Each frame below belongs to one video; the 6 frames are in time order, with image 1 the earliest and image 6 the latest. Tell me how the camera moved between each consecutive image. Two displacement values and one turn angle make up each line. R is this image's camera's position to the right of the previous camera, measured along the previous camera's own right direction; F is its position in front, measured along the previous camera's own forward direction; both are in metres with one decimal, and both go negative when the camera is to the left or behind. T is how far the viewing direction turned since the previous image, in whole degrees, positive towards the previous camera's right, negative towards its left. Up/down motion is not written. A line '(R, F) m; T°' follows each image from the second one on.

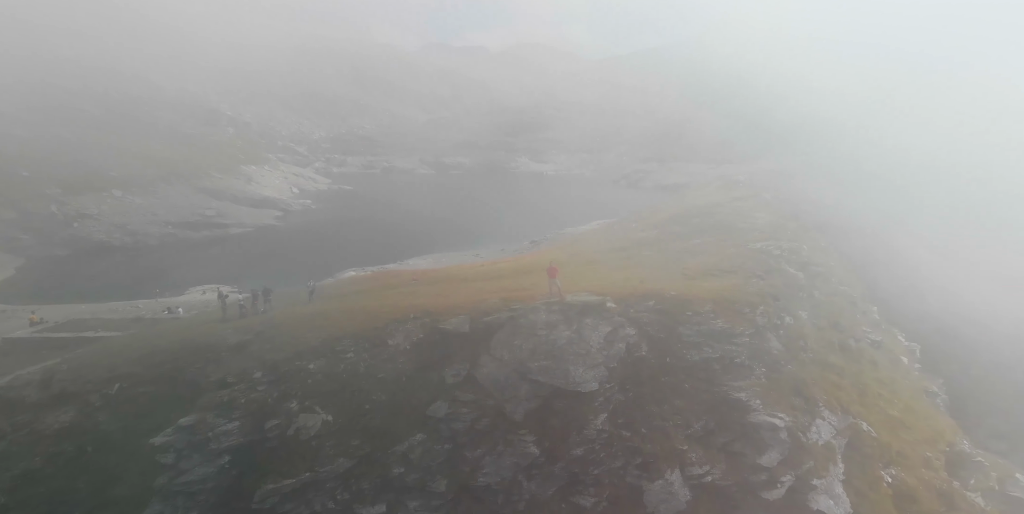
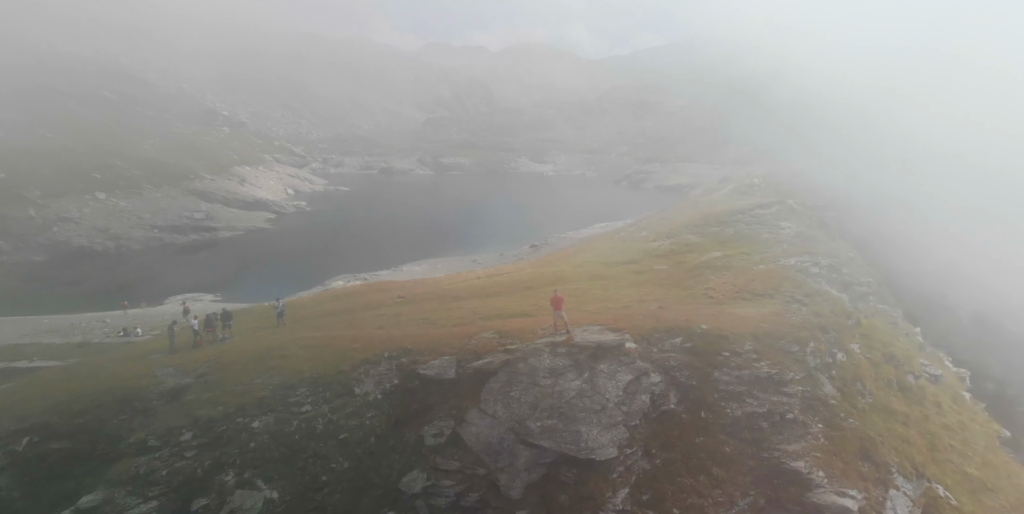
(+0.1, +4.6) m; 0°
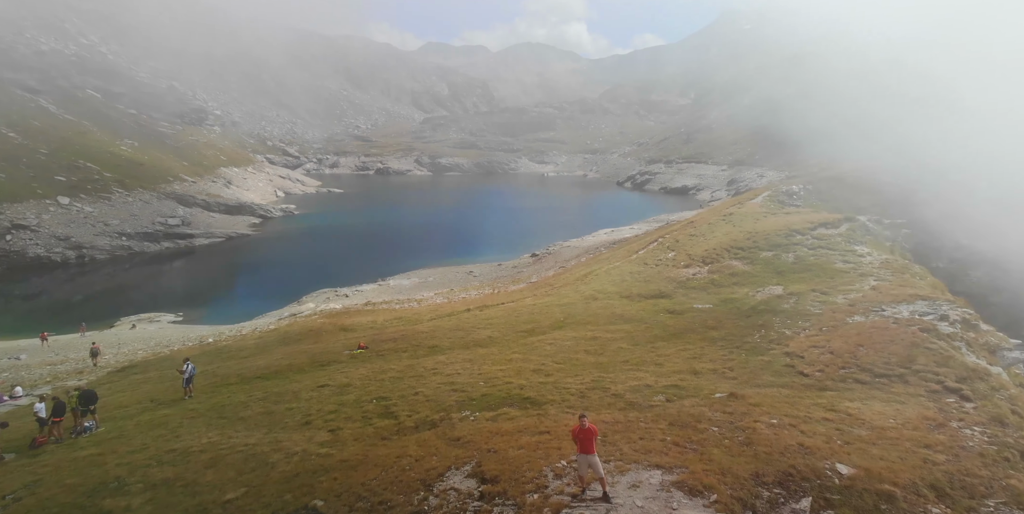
(+0.2, +9.4) m; 0°
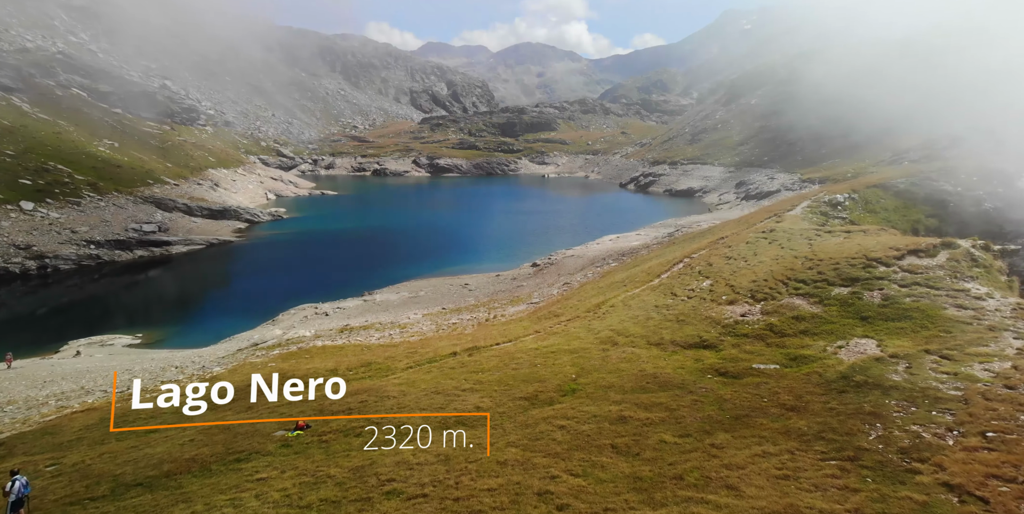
(+0.2, +8.0) m; 0°
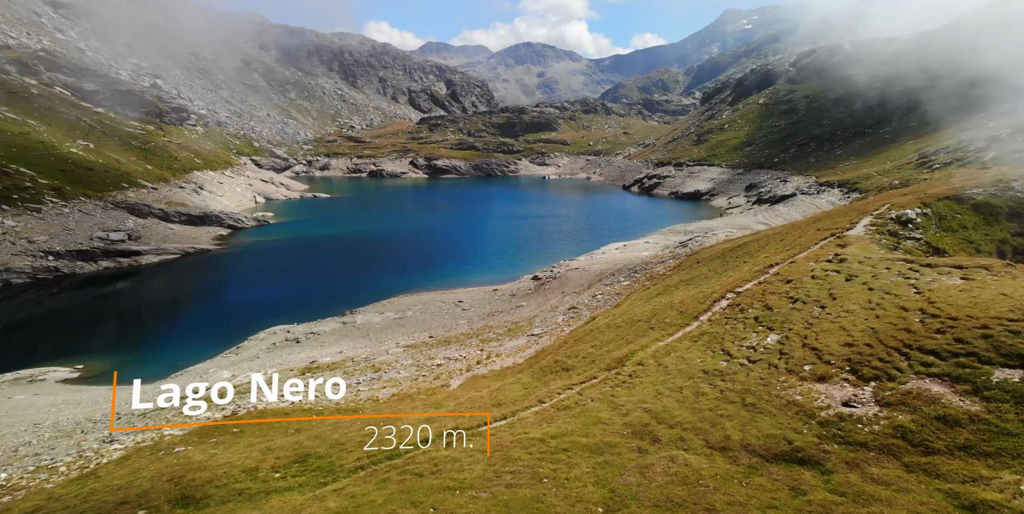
(+0.2, +9.1) m; 0°
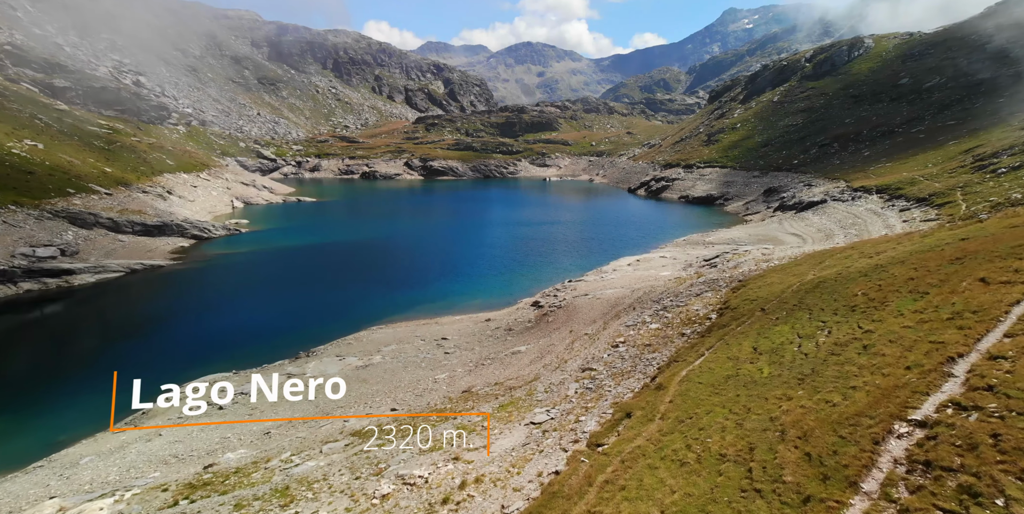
(+0.5, +15.7) m; 0°
